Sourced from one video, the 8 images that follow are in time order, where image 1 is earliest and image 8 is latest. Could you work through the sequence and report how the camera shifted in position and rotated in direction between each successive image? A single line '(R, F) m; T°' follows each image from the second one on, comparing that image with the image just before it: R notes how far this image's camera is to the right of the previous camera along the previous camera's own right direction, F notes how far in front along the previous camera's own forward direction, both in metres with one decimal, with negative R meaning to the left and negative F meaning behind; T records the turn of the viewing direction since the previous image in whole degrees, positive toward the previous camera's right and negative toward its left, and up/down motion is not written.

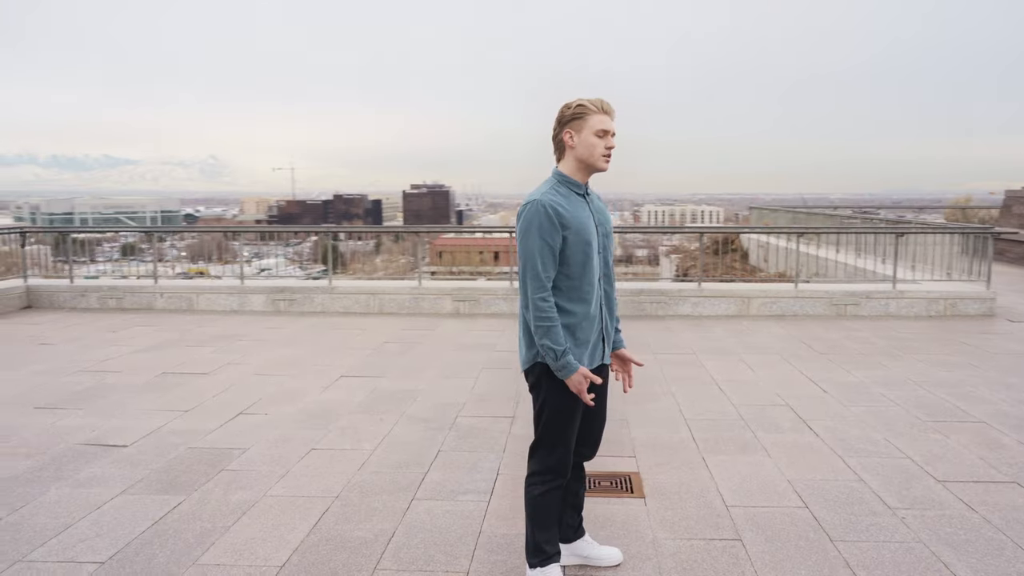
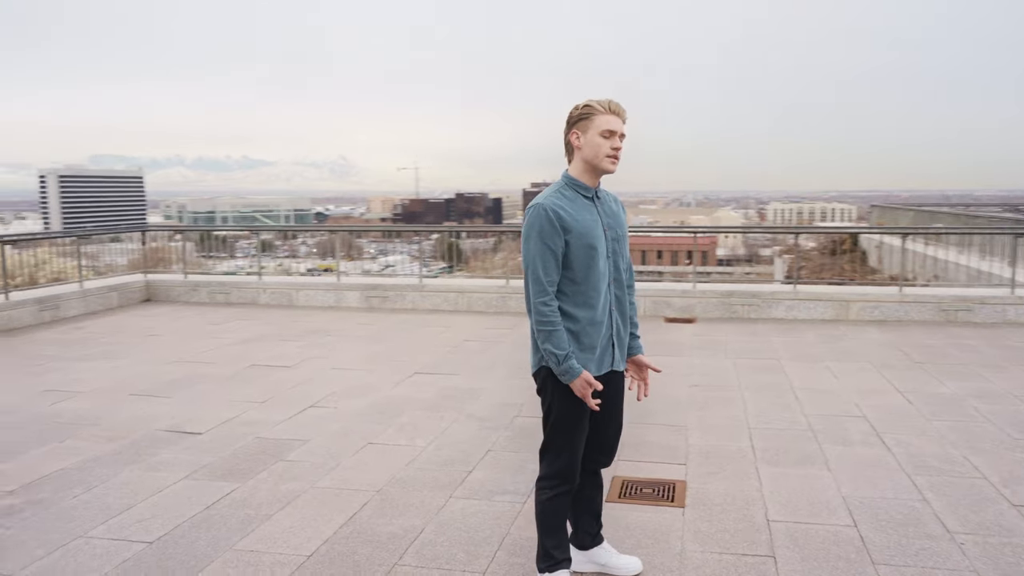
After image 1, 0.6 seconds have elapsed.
(+0.4, 0.0) m; -8°
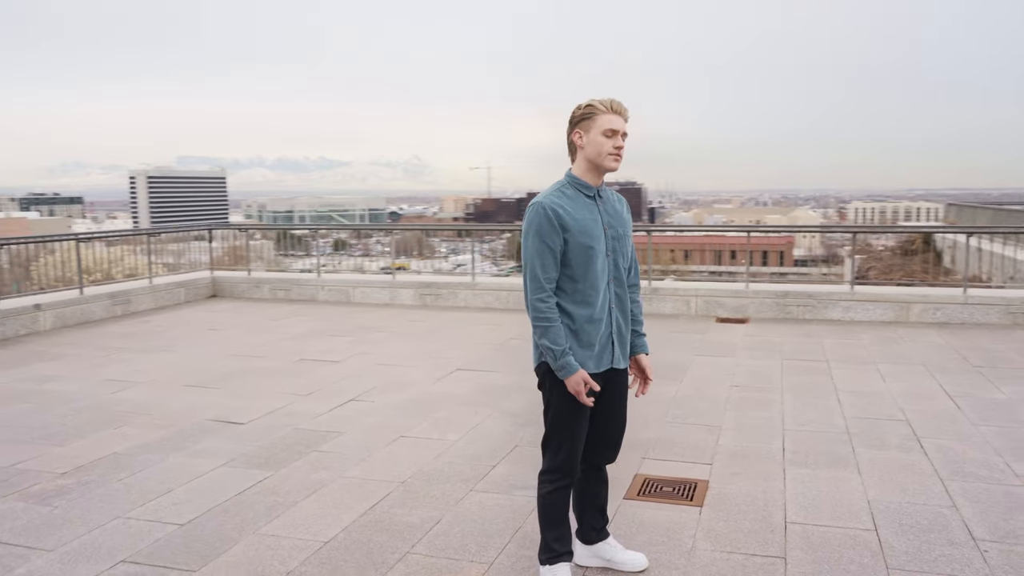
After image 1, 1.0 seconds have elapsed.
(+0.3, 0.0) m; -5°
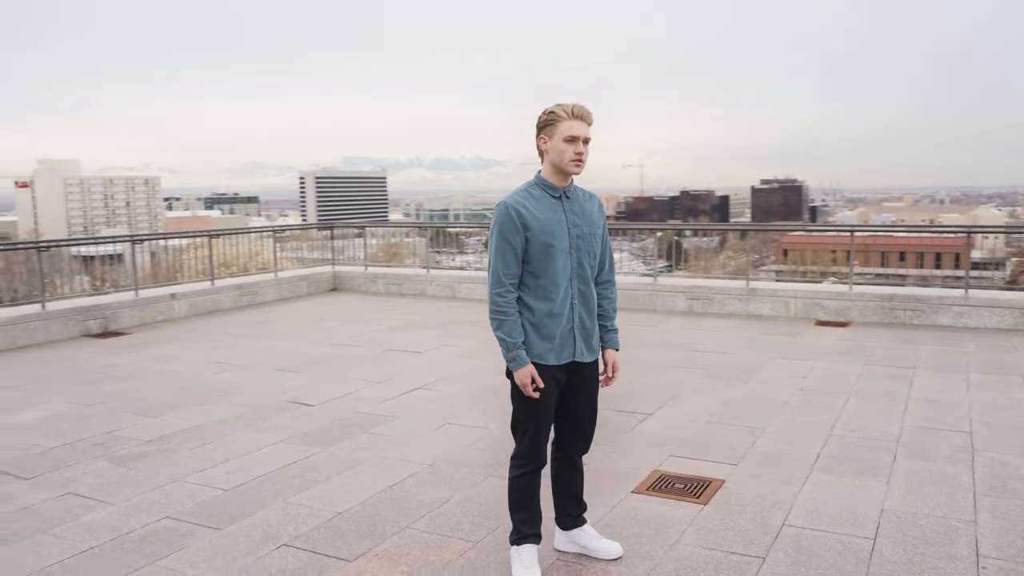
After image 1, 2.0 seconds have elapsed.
(+0.7, -0.1) m; -10°
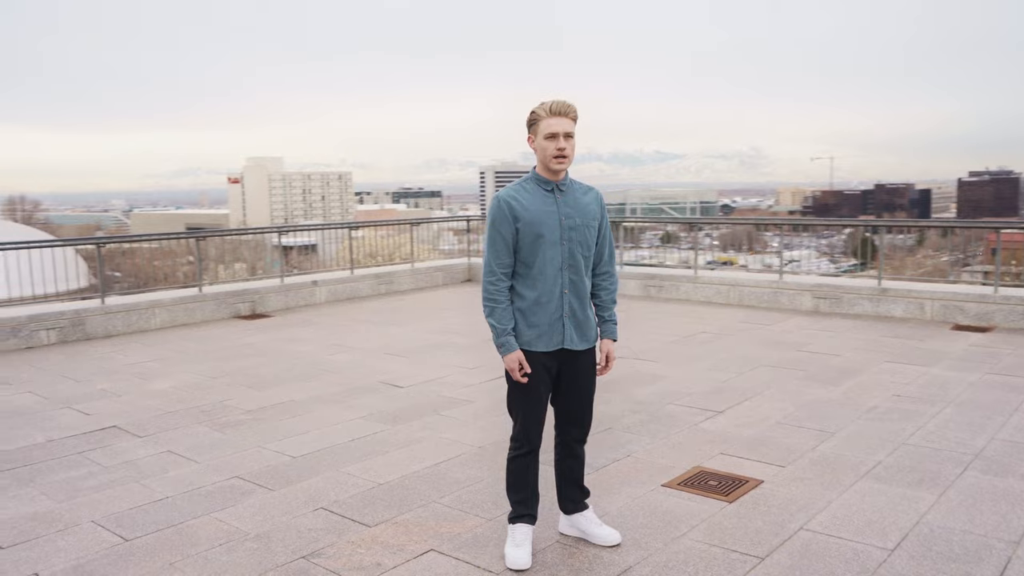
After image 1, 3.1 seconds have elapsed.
(+0.7, -0.1) m; -12°
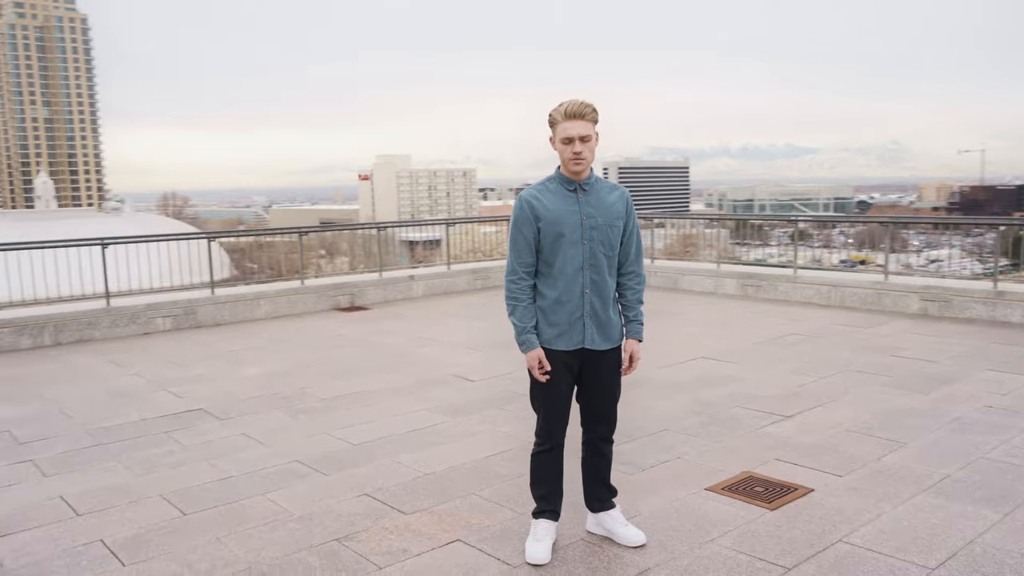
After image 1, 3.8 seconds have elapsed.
(+0.4, 0.0) m; -8°
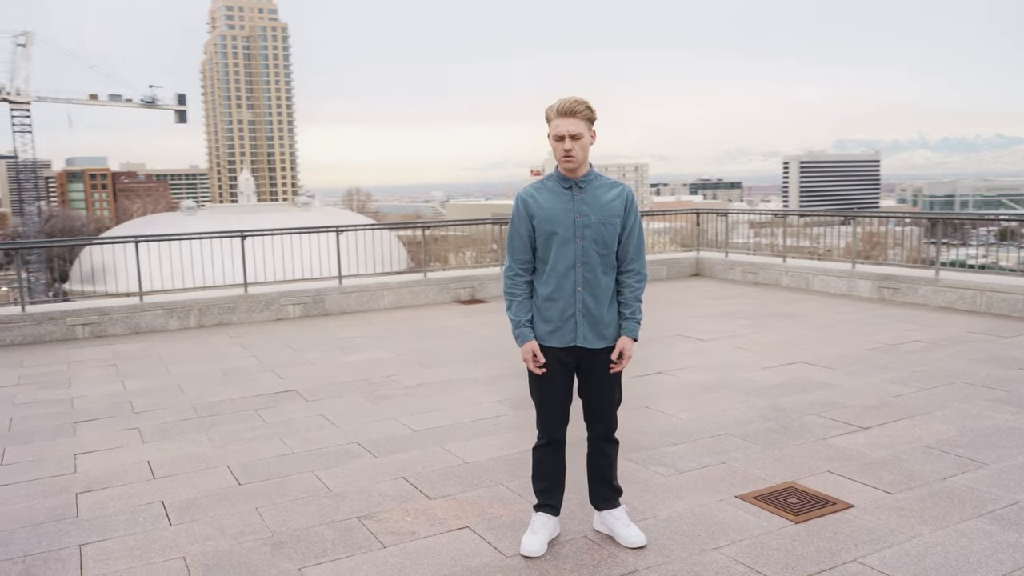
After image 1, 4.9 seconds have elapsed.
(+0.7, 0.0) m; -12°
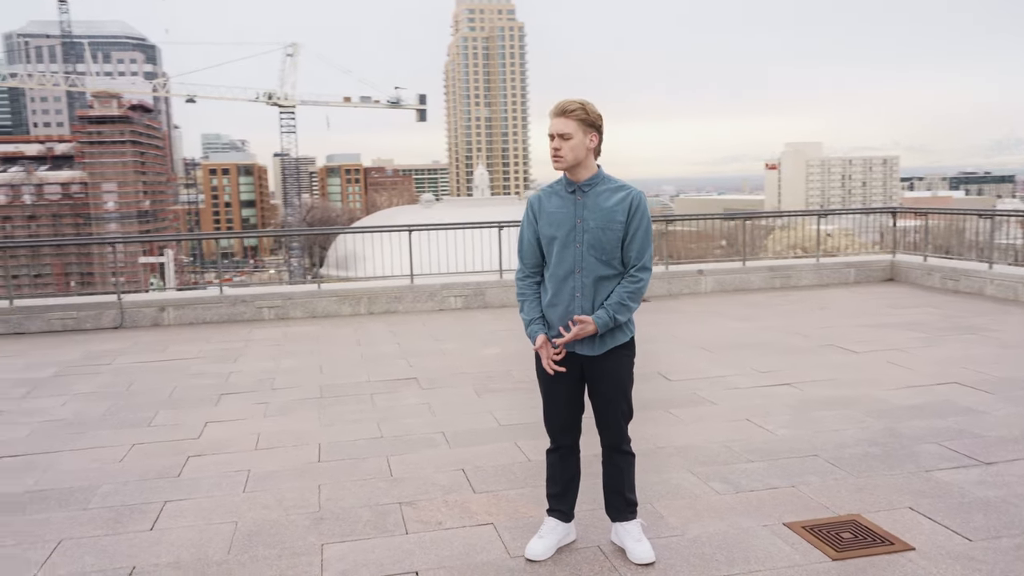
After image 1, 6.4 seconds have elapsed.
(+0.9, +0.1) m; -16°
